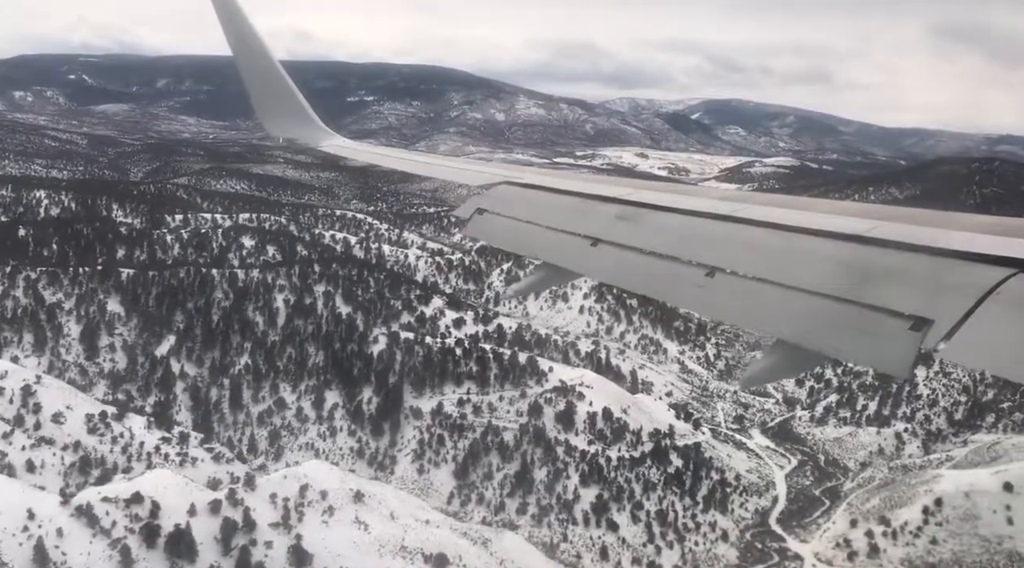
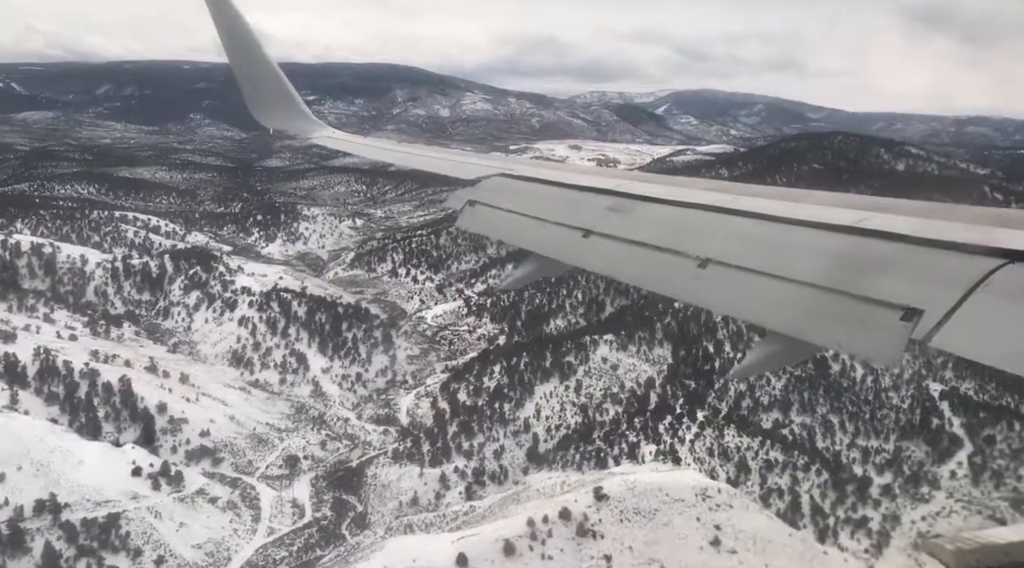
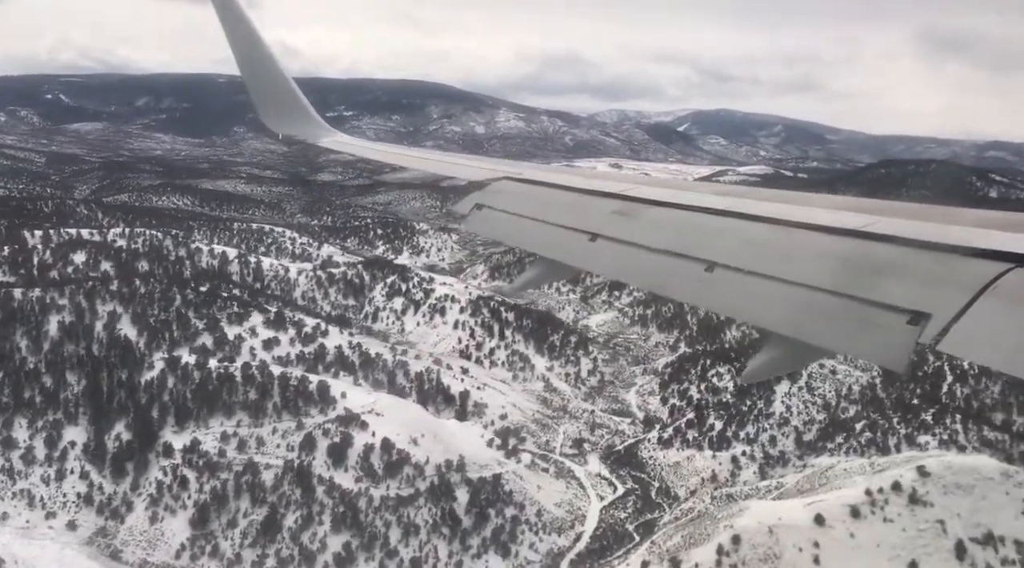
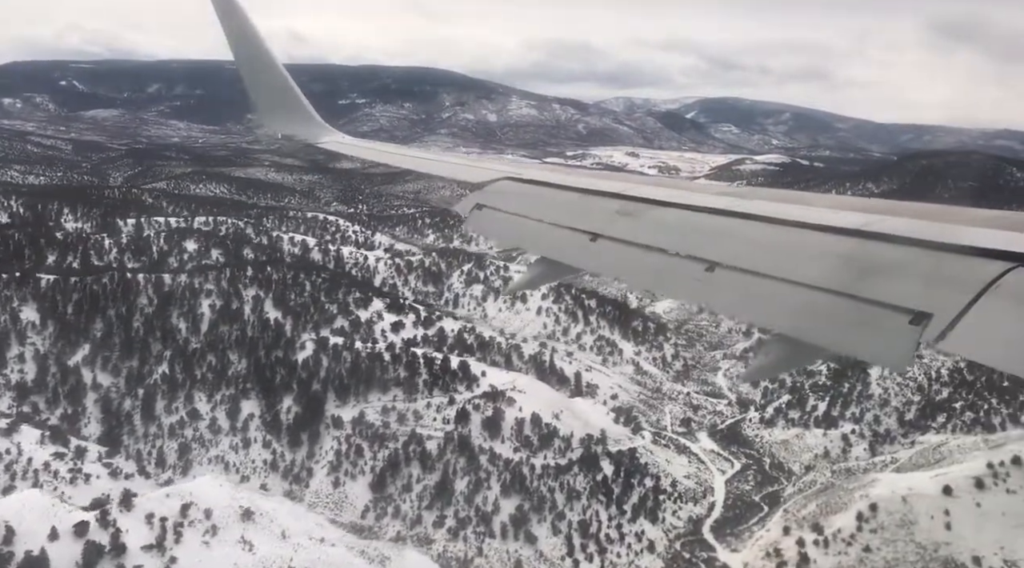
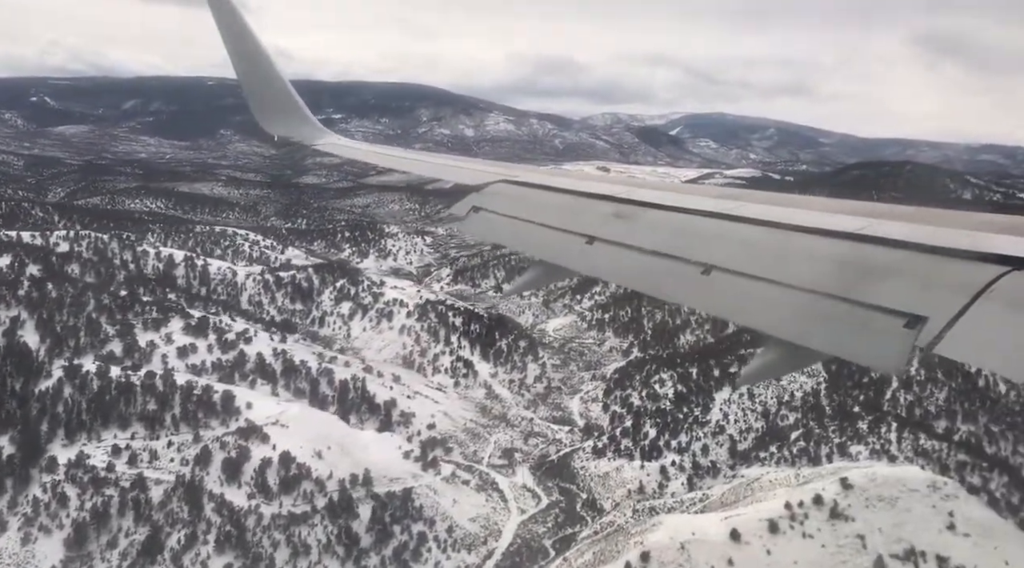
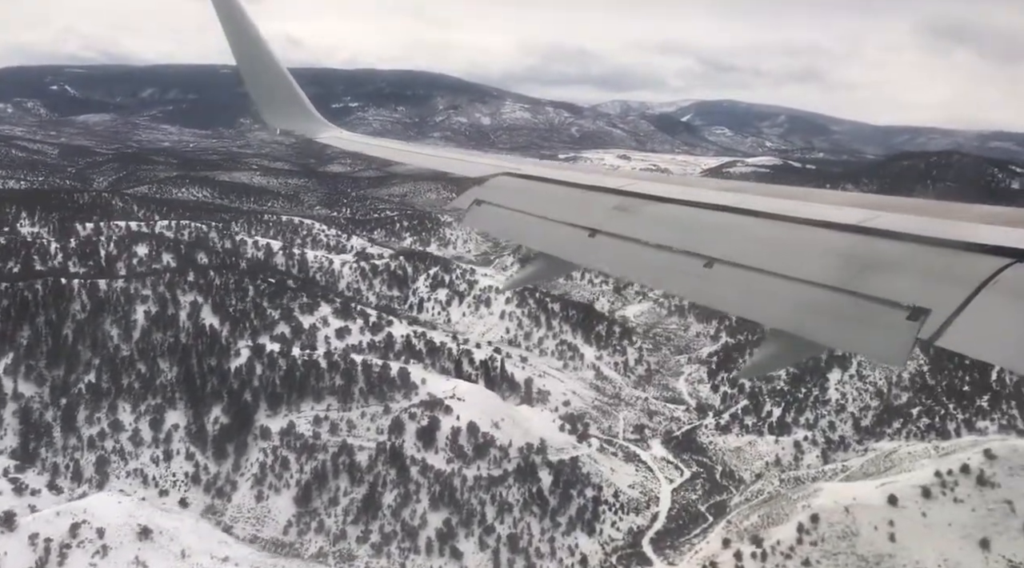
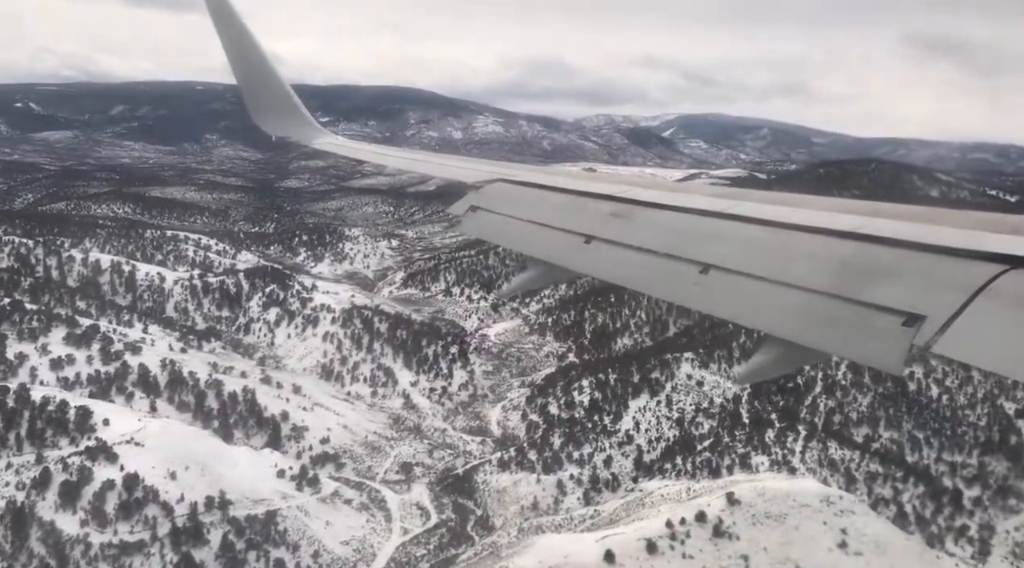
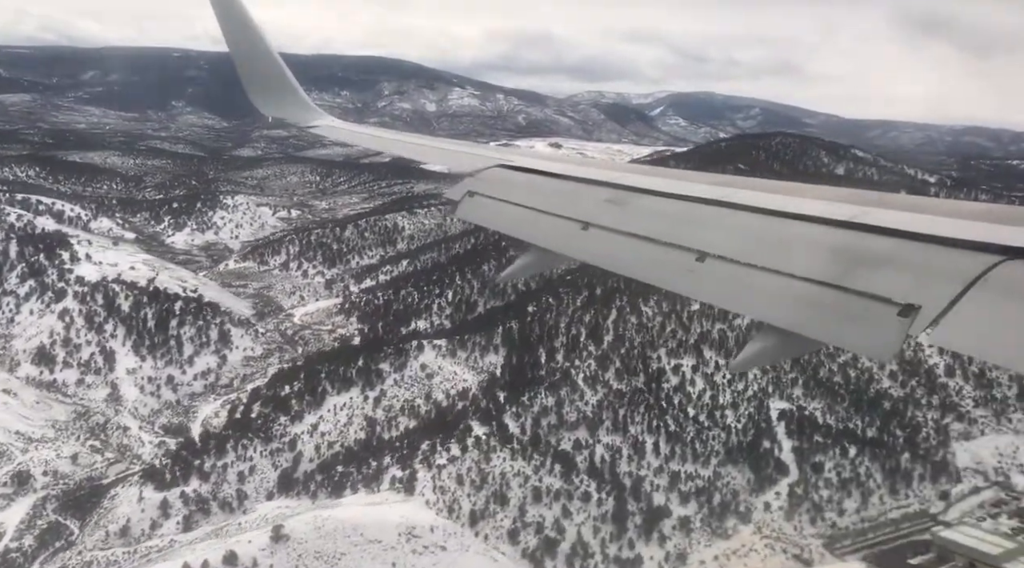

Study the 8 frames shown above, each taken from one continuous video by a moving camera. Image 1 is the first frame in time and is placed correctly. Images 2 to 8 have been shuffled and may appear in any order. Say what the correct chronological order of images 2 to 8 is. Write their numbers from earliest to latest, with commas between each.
4, 6, 3, 5, 7, 2, 8
